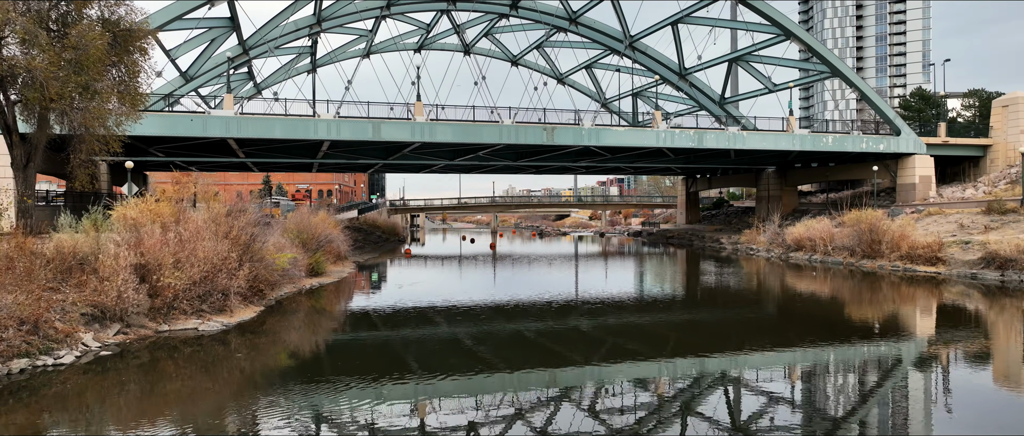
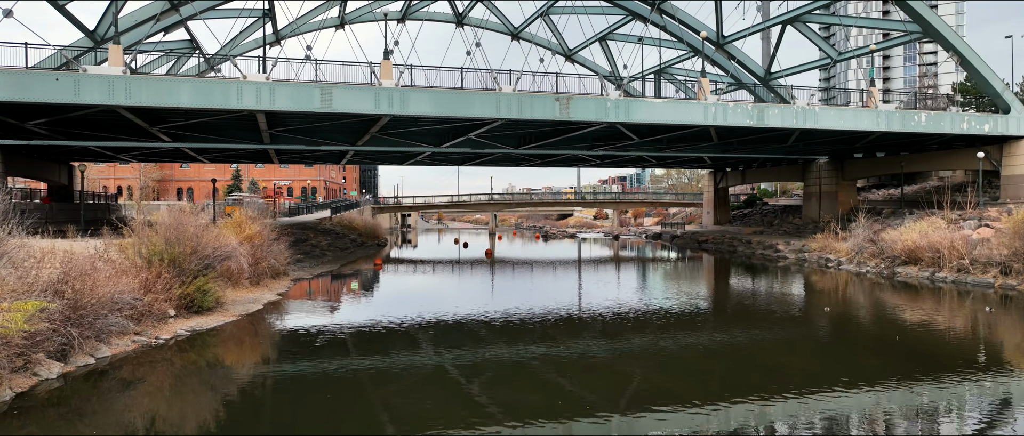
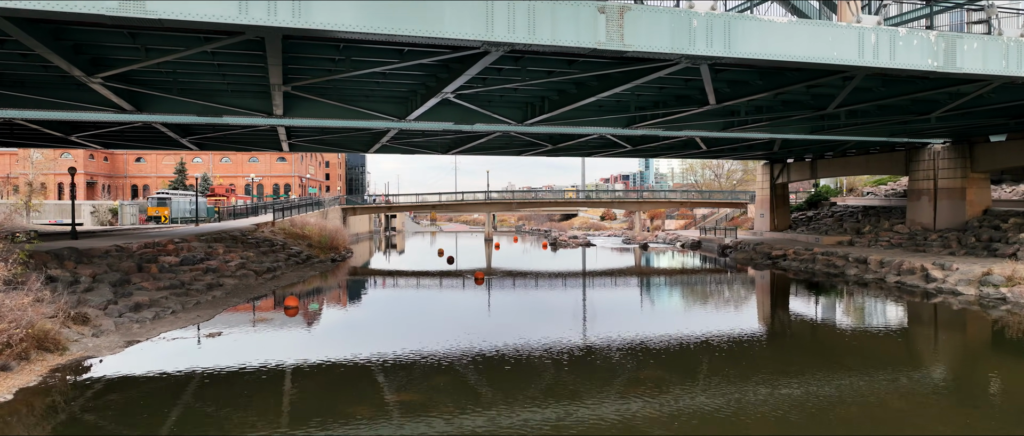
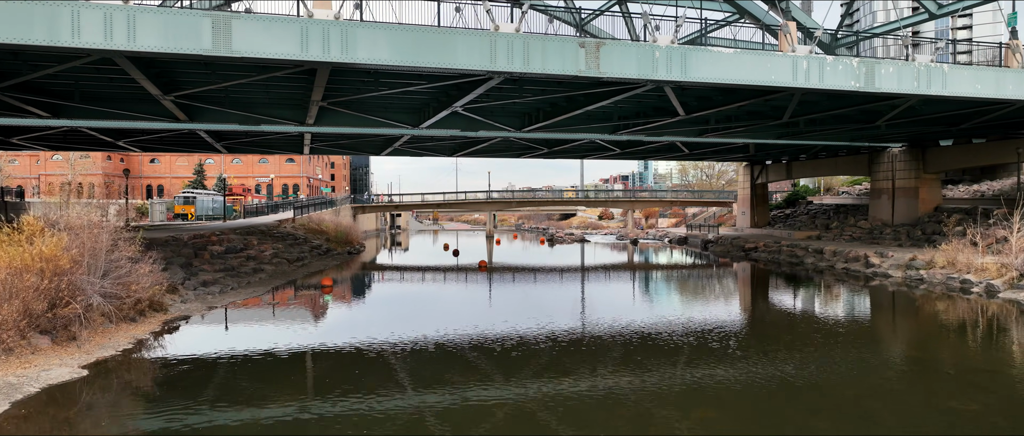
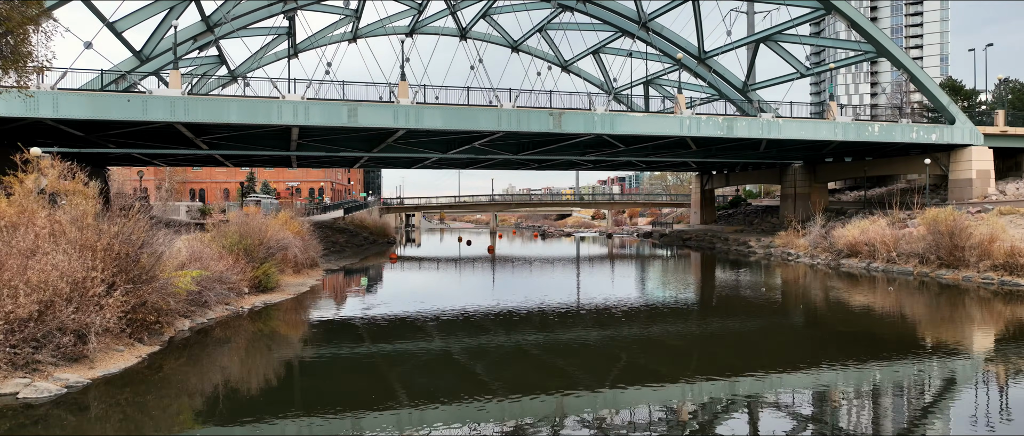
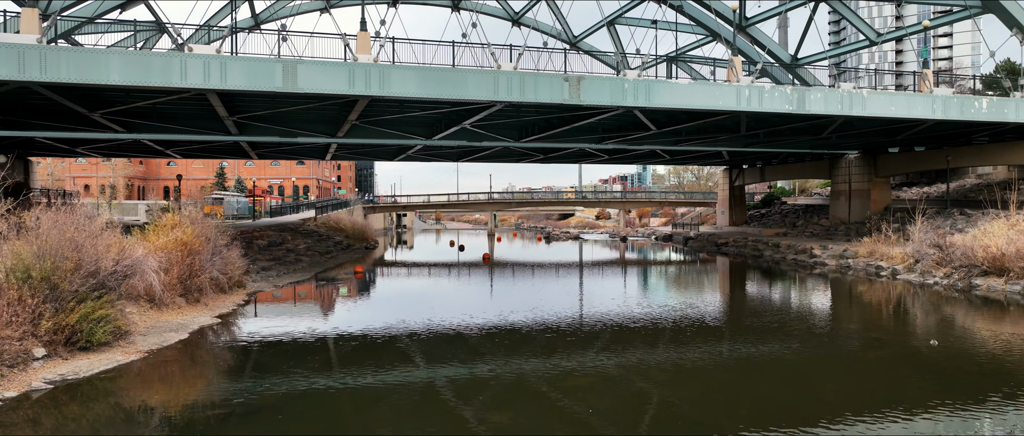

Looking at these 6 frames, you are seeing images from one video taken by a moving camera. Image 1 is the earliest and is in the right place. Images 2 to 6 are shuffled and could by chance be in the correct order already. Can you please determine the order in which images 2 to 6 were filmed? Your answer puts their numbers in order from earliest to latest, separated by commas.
5, 2, 6, 4, 3
